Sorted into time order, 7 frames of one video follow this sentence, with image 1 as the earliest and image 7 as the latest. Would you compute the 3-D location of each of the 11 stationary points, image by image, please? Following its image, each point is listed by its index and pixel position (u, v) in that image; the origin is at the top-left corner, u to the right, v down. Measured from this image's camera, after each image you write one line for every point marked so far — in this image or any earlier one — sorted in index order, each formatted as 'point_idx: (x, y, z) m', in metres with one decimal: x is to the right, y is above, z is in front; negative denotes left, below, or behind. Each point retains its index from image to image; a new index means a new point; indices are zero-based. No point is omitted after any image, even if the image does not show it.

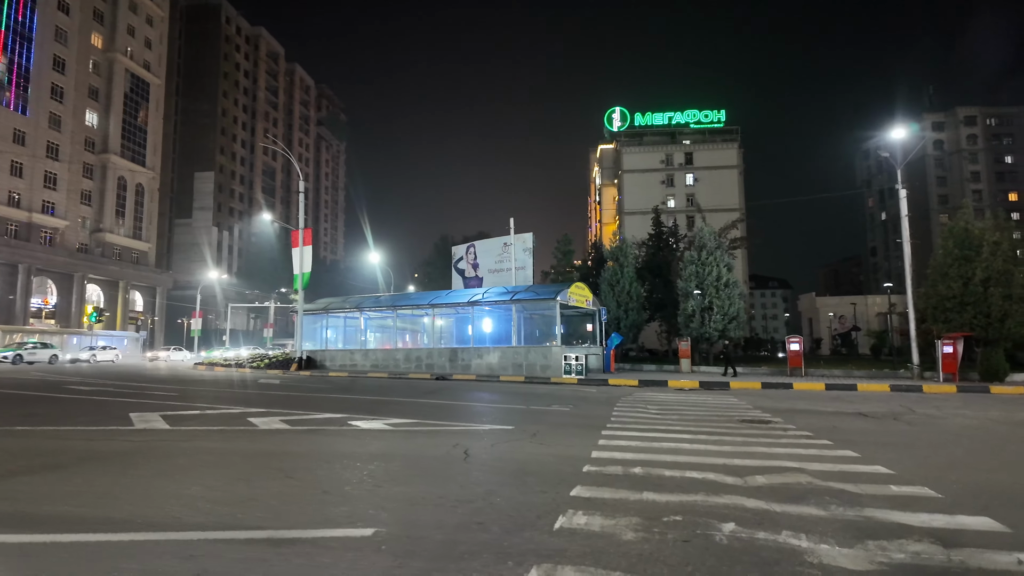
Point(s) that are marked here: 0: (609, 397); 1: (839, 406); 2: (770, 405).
0: (+2.5, -2.9, +15.2) m
1: (+7.7, -2.8, +13.6) m
2: (+6.1, -2.8, +14.0) m
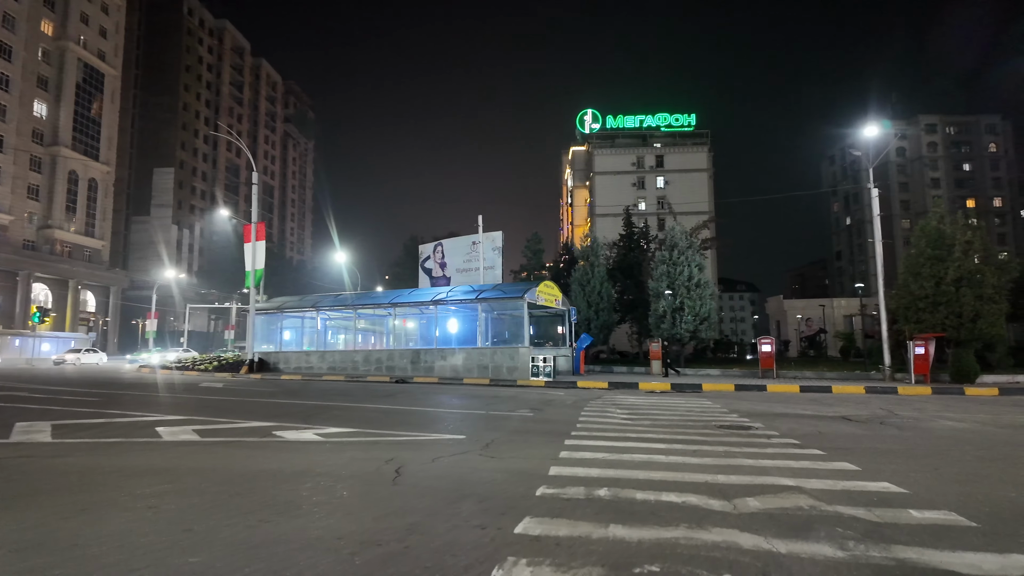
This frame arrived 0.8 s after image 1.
0: (+1.5, -2.8, +14.2) m
1: (+6.8, -2.7, +12.9) m
2: (+5.2, -2.7, +13.2) m
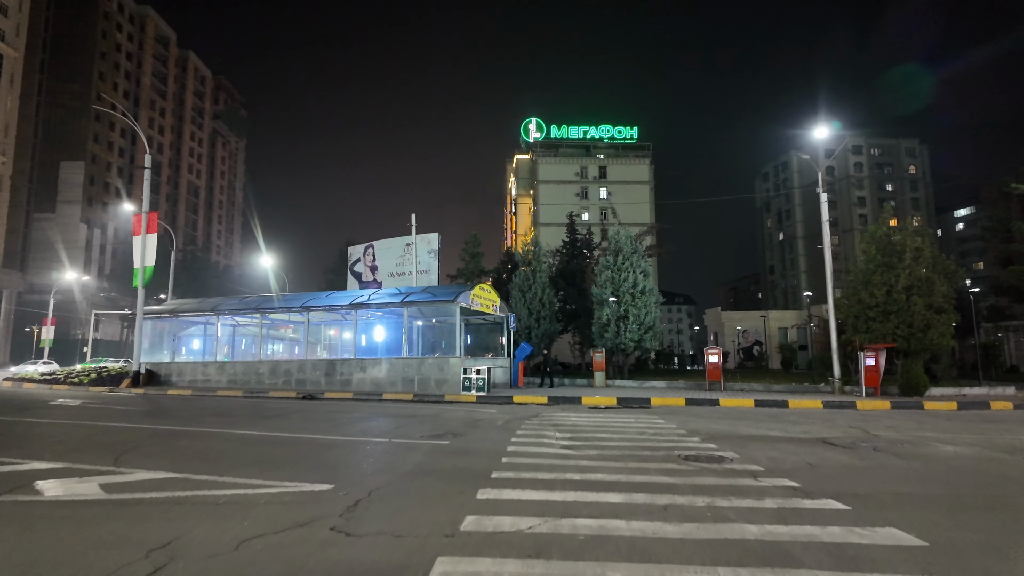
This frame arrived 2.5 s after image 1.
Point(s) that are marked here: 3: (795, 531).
0: (-0.1, -2.7, +11.9) m
1: (+5.3, -2.7, +11.1) m
2: (+3.7, -2.7, +11.3) m
3: (+2.0, -1.7, +4.0) m
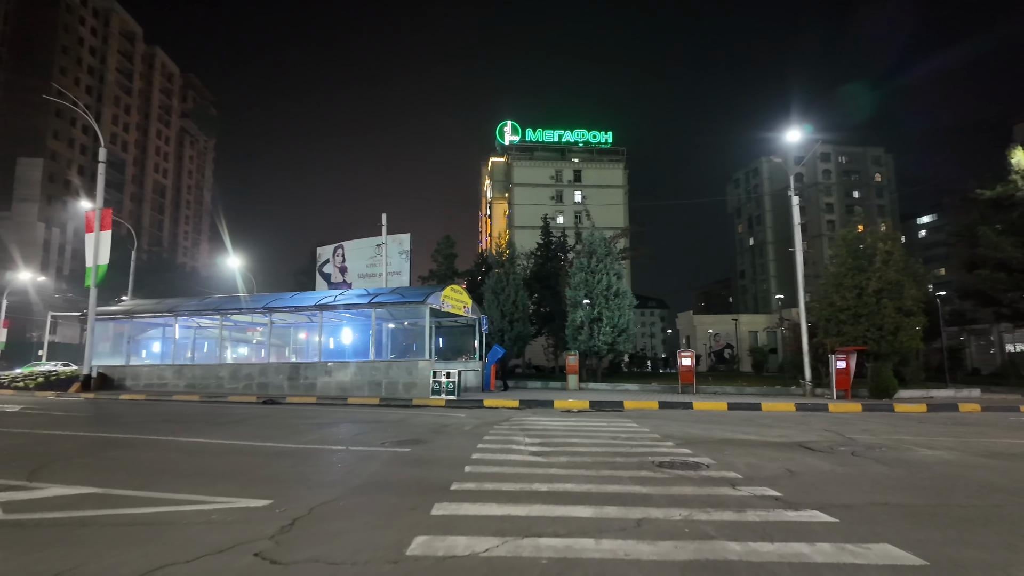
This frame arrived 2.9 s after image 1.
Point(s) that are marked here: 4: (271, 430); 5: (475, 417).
0: (-0.7, -2.7, +11.5) m
1: (+4.7, -2.7, +10.8) m
2: (+3.1, -2.7, +10.9) m
3: (+1.7, -1.6, +3.7) m
4: (-4.4, -2.6, +10.7) m
5: (-0.9, -2.9, +13.3) m
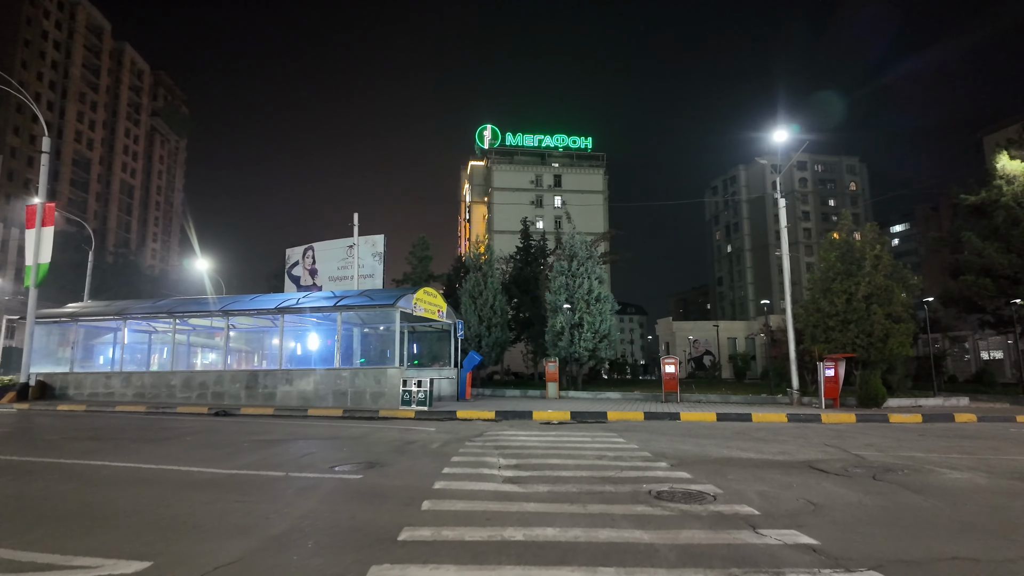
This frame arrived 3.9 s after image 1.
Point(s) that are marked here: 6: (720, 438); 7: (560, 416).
0: (-1.2, -2.7, +10.3) m
1: (+4.2, -2.8, +9.8) m
2: (+2.6, -2.7, +9.9) m
3: (+1.5, -1.5, +2.6) m
4: (-4.9, -2.6, +9.4) m
5: (-1.4, -2.9, +12.1) m
6: (+4.2, -3.0, +11.7) m
7: (+1.3, -3.4, +15.3) m
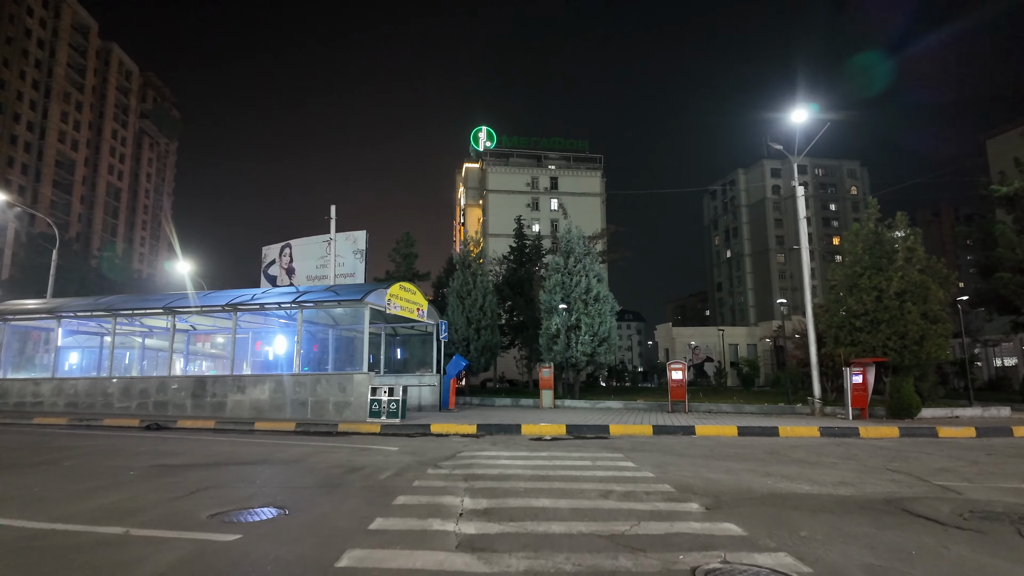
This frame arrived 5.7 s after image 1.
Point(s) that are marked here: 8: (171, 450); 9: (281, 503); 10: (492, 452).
0: (-1.5, -2.4, +7.9) m
1: (+3.9, -2.5, +7.5) m
2: (+2.3, -2.4, +7.6) m
3: (+1.2, -1.2, +0.3) m
4: (-5.2, -2.3, +7.0) m
5: (-1.7, -2.7, +9.7) m
6: (+3.9, -2.8, +9.4) m
7: (+0.9, -3.2, +13.0) m
8: (-5.7, -2.8, +9.9) m
9: (-2.1, -2.1, +5.6) m
10: (-0.4, -2.8, +9.9) m
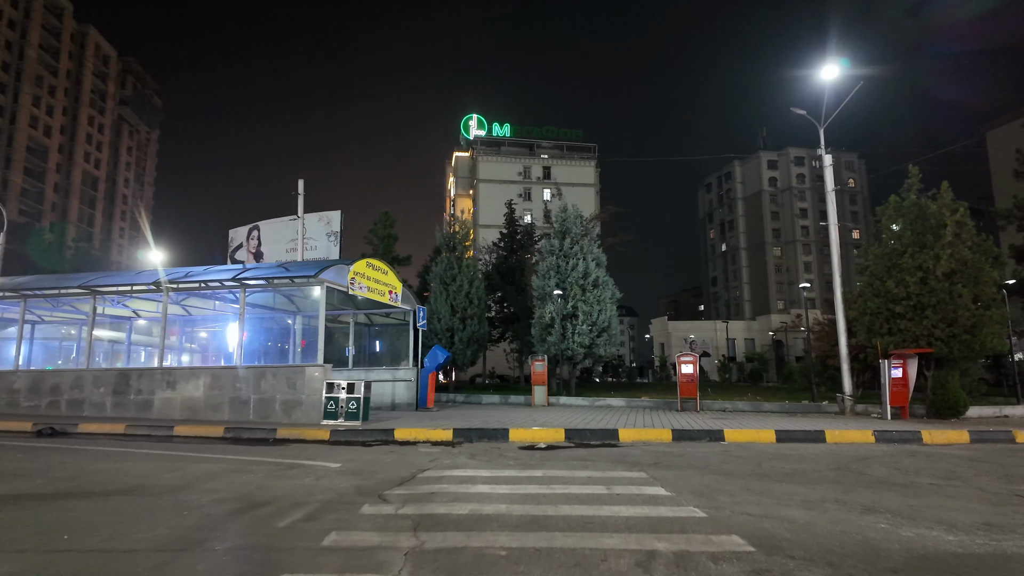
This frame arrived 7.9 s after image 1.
0: (-1.7, -2.0, +5.3) m
1: (+3.7, -2.0, +5.0) m
2: (+2.1, -2.0, +5.0) m
3: (+1.2, -0.8, -2.3) m
4: (-5.3, -1.8, +4.4) m
5: (-1.9, -2.2, +7.2) m
6: (+3.7, -2.3, +6.9) m
7: (+0.7, -2.7, +10.5) m
8: (-5.9, -2.2, +7.3) m
9: (-2.3, -1.6, +3.1) m
10: (-0.6, -2.3, +7.3) m
